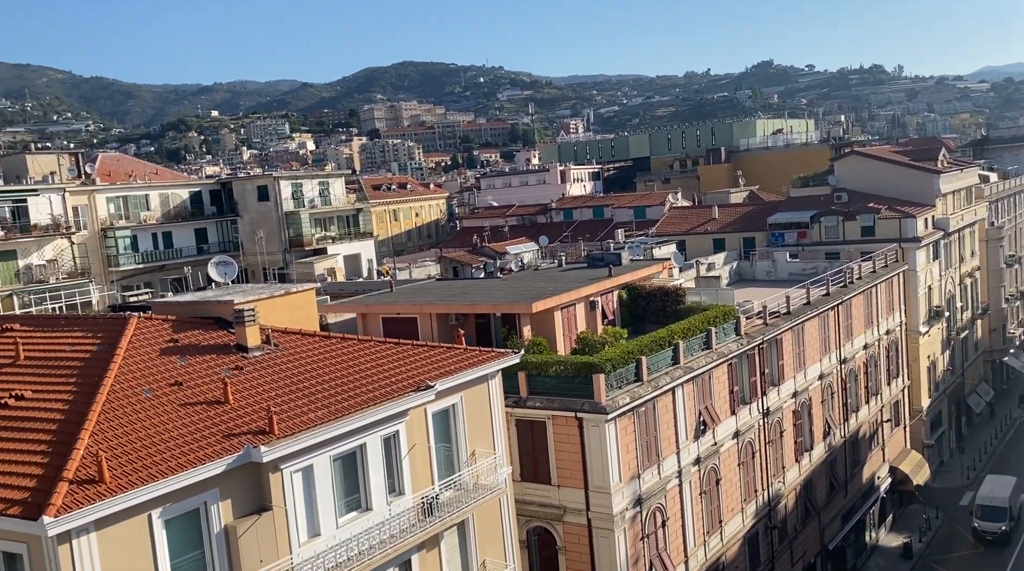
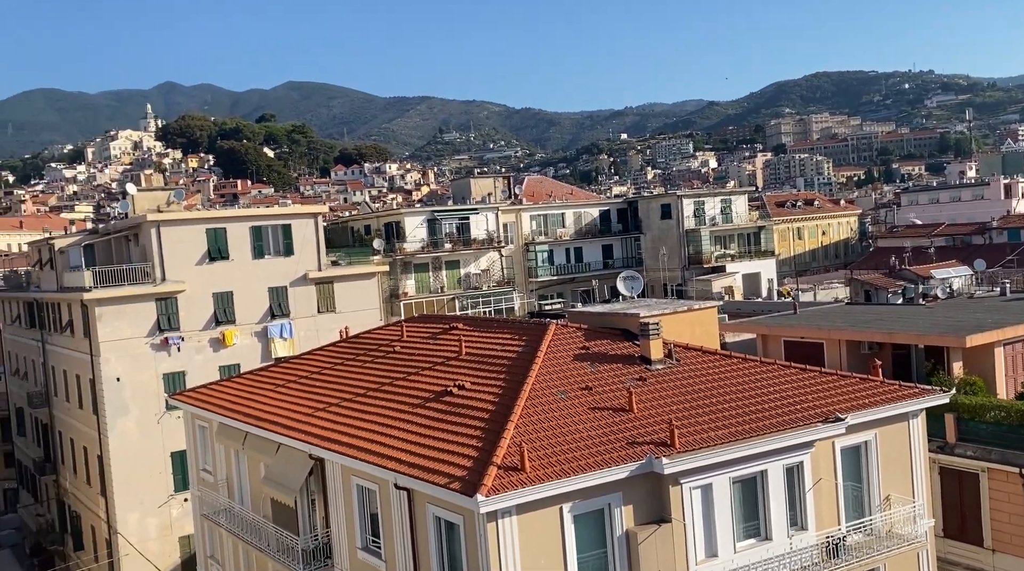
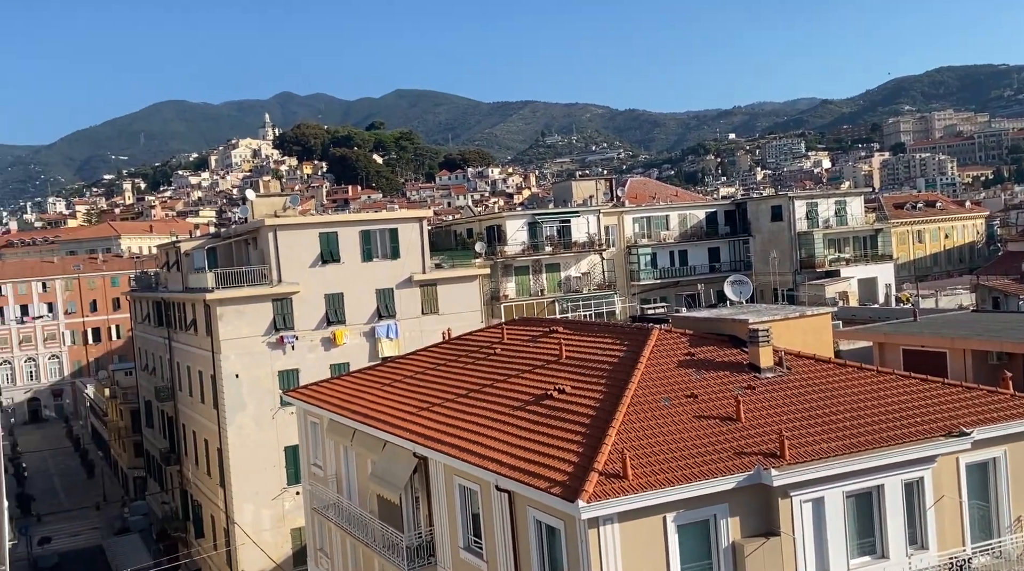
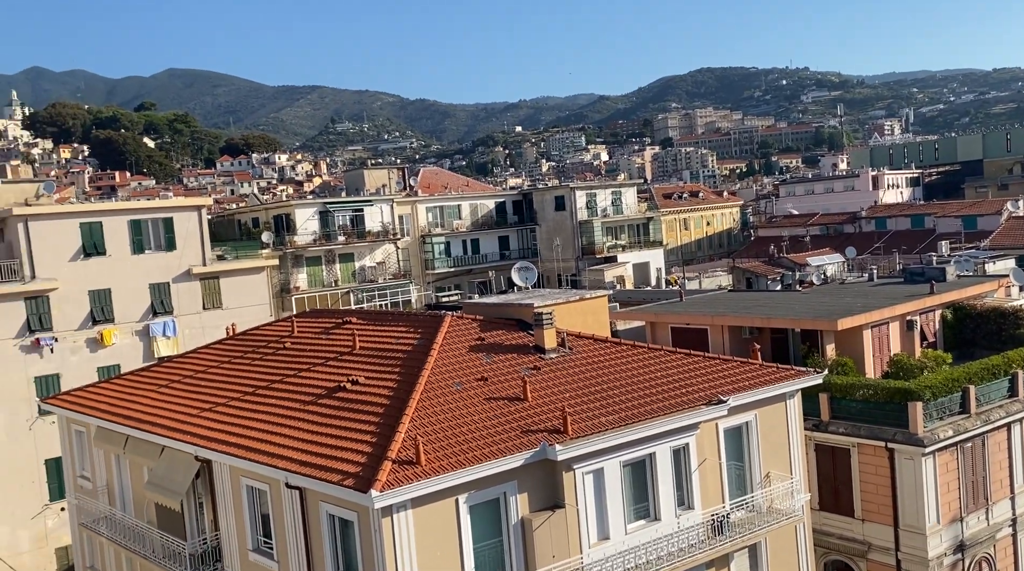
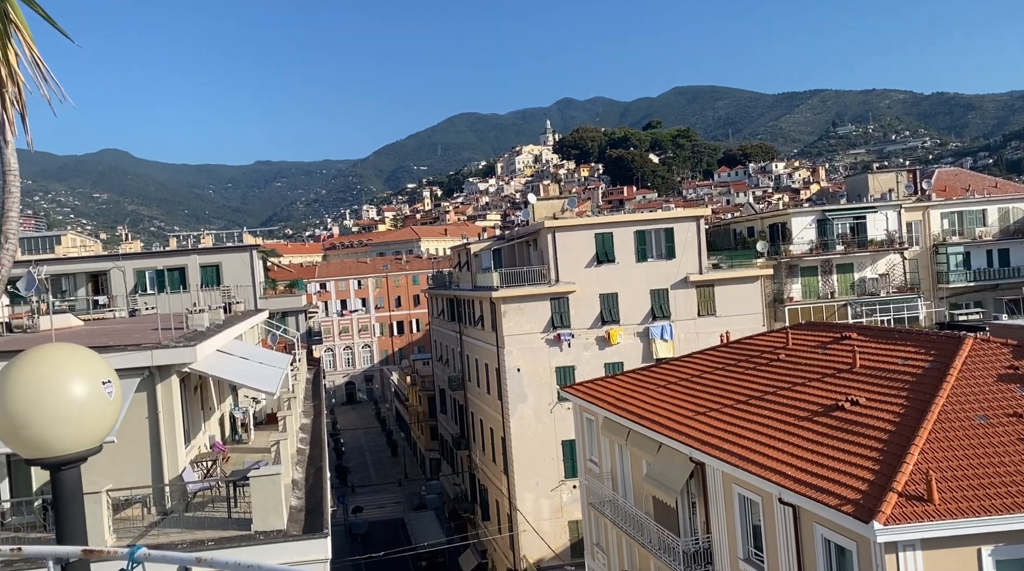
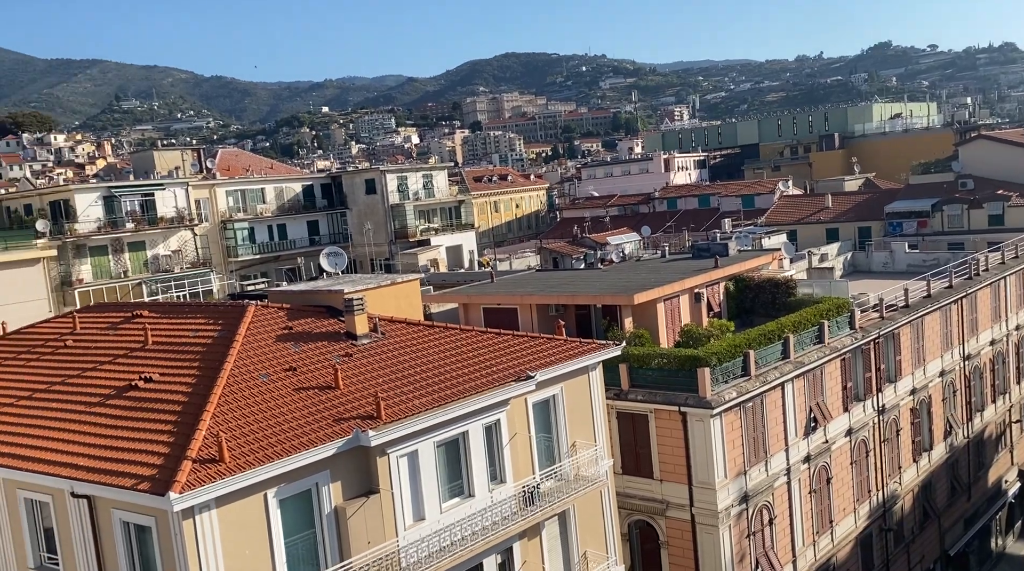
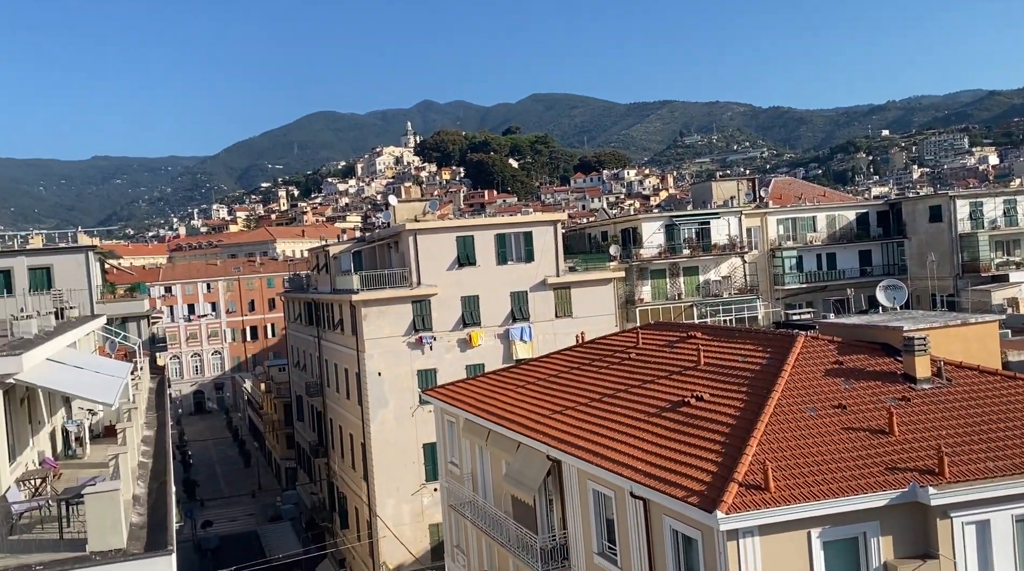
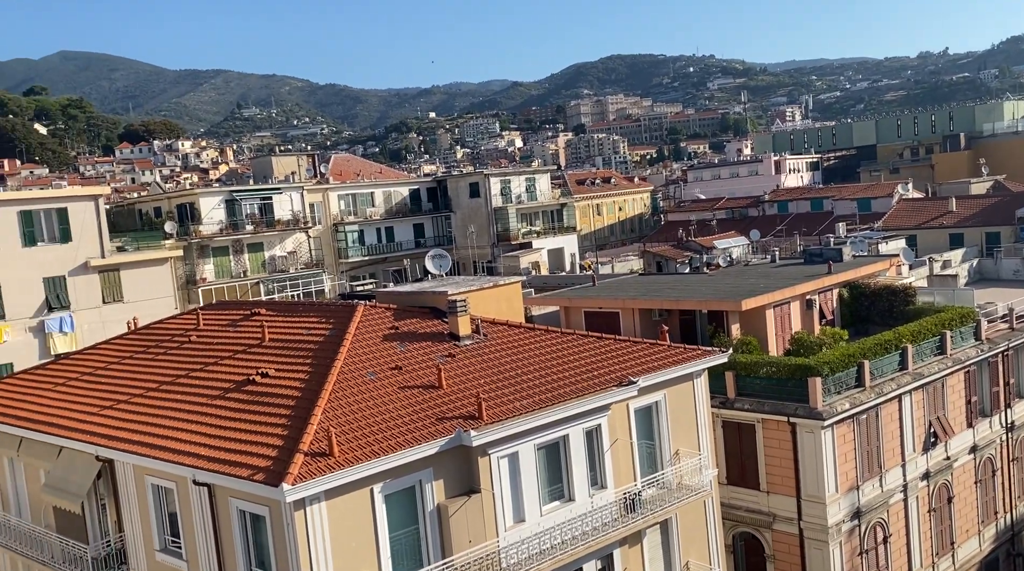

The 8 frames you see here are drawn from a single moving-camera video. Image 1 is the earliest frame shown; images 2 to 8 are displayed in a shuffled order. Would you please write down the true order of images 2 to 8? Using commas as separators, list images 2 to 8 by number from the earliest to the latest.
6, 8, 4, 2, 3, 7, 5
